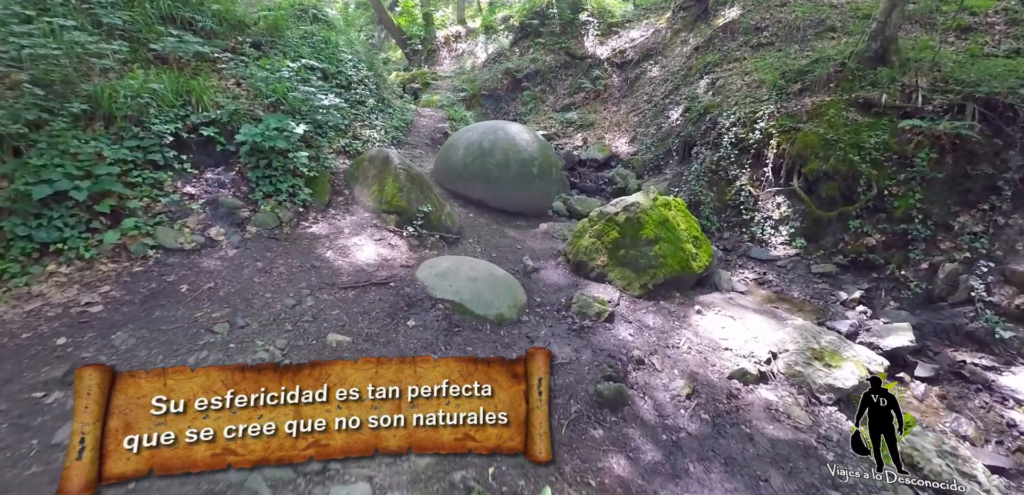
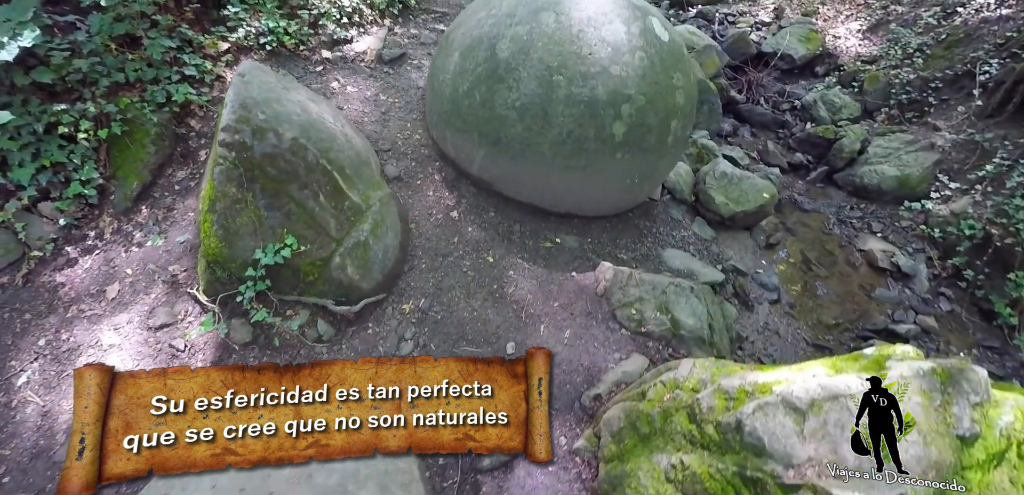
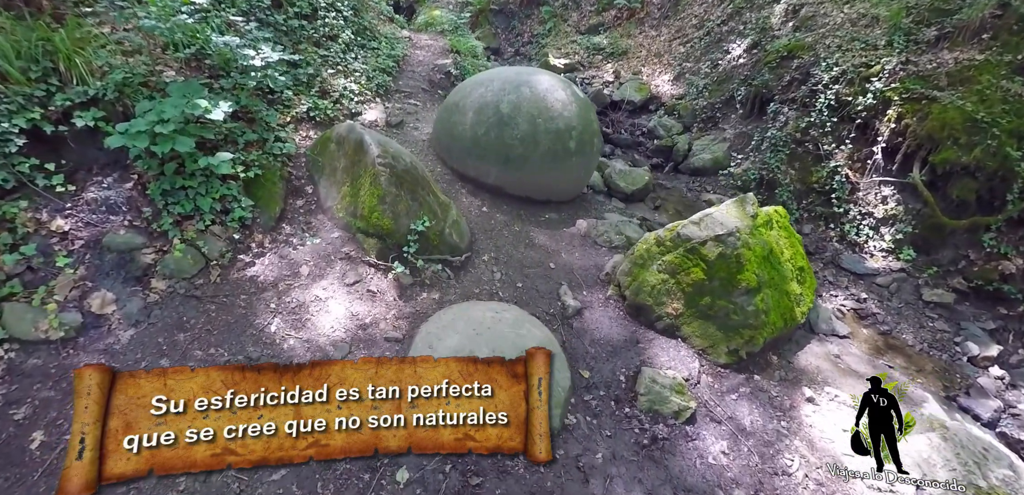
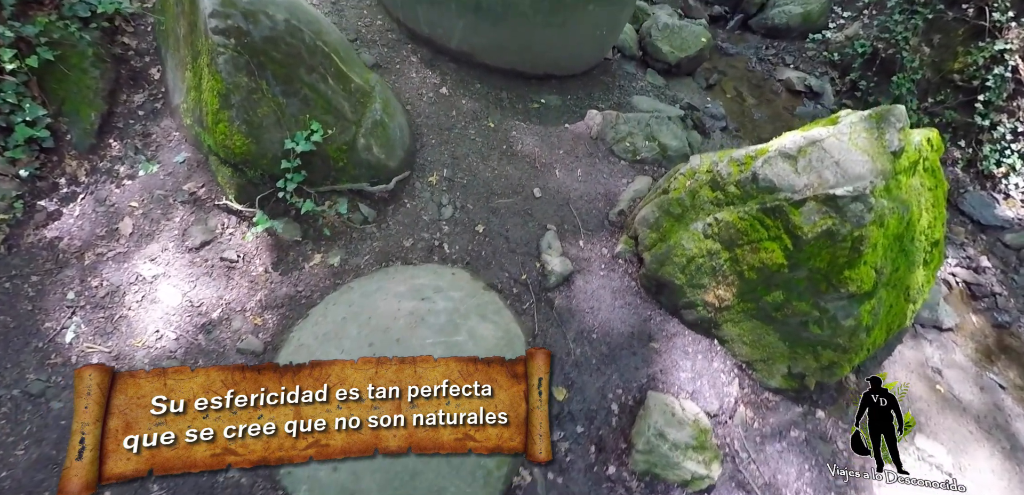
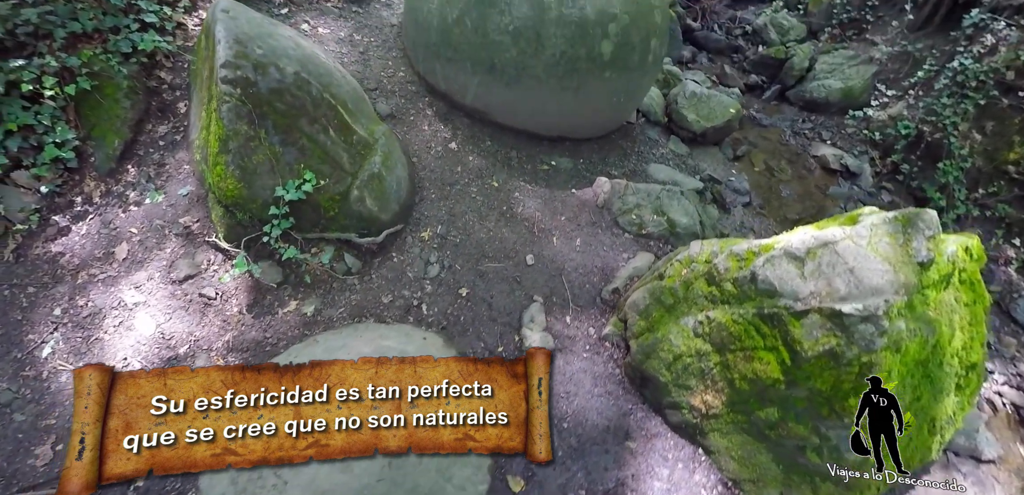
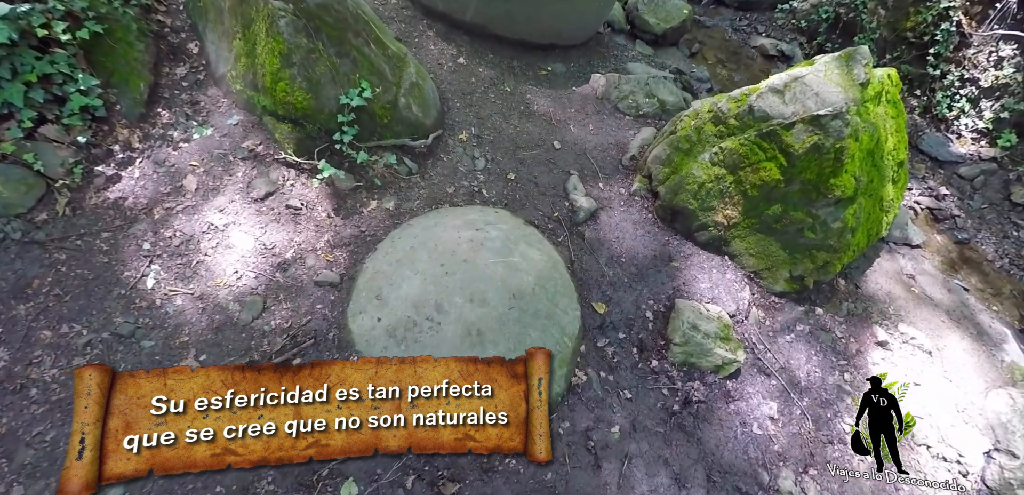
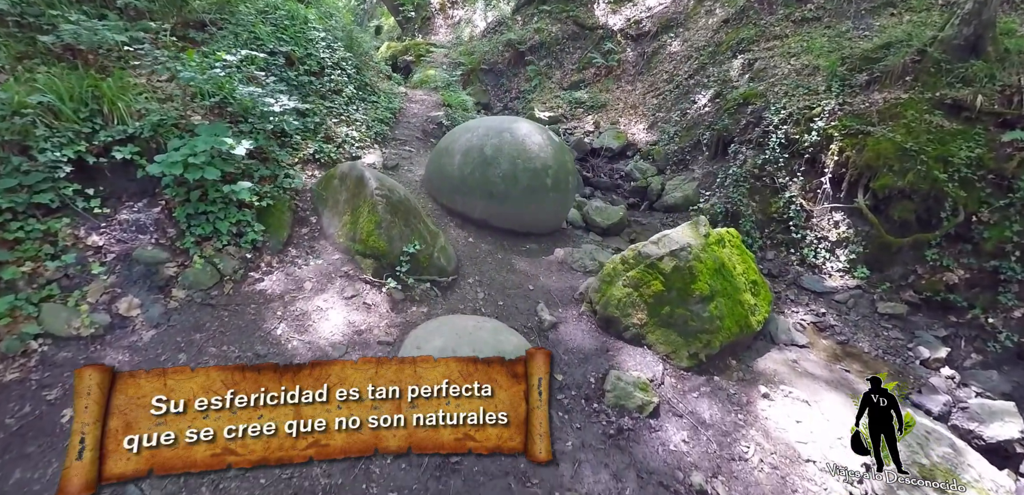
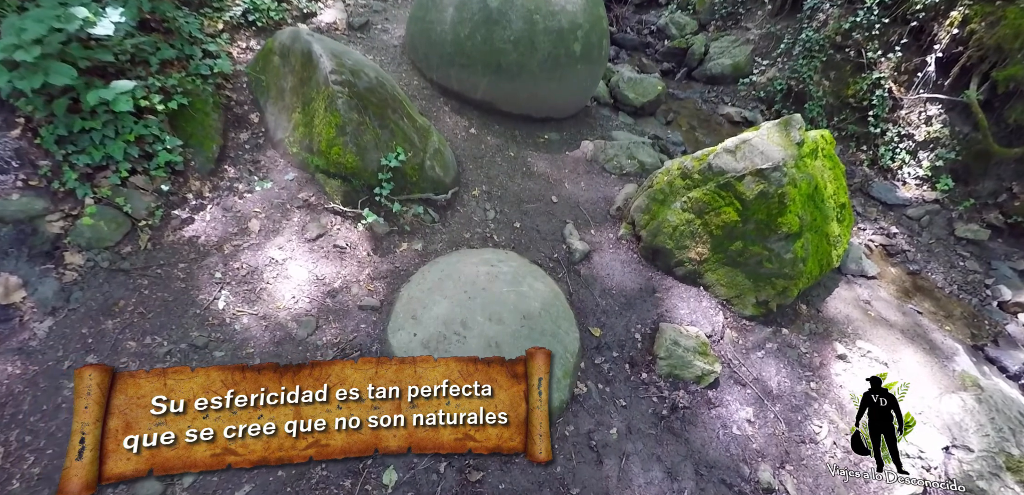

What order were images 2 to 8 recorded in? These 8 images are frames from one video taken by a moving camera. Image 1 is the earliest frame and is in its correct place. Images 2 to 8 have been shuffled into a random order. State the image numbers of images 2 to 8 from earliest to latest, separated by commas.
7, 3, 8, 6, 4, 5, 2
